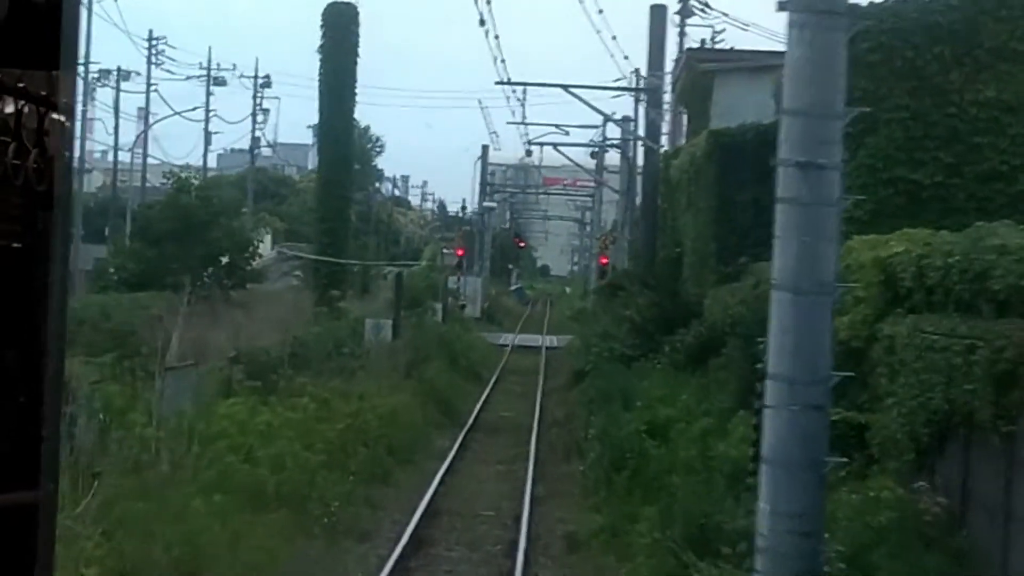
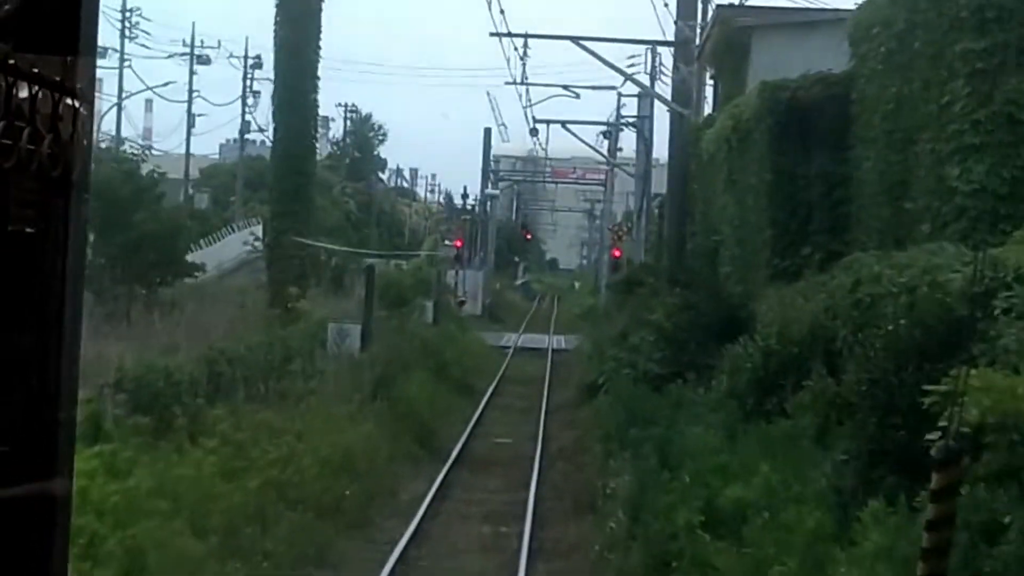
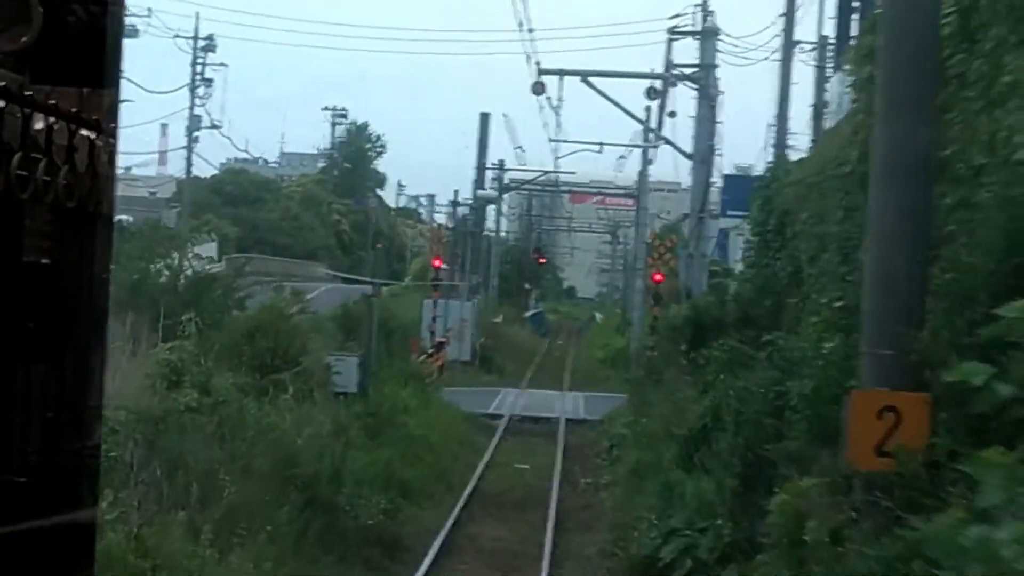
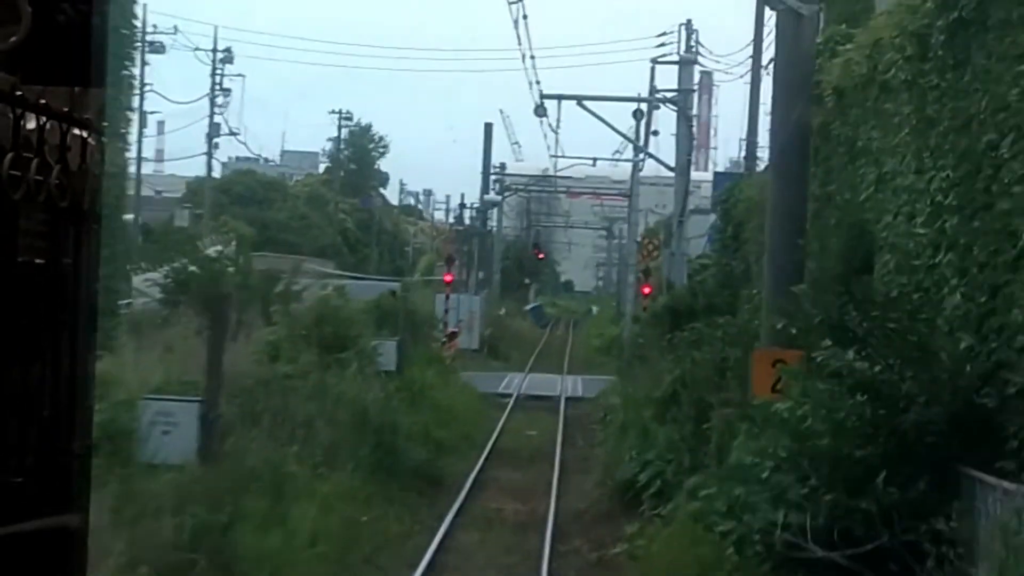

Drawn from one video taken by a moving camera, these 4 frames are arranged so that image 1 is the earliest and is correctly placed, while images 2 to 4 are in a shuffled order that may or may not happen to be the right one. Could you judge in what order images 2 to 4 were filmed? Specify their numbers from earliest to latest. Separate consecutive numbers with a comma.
2, 4, 3
